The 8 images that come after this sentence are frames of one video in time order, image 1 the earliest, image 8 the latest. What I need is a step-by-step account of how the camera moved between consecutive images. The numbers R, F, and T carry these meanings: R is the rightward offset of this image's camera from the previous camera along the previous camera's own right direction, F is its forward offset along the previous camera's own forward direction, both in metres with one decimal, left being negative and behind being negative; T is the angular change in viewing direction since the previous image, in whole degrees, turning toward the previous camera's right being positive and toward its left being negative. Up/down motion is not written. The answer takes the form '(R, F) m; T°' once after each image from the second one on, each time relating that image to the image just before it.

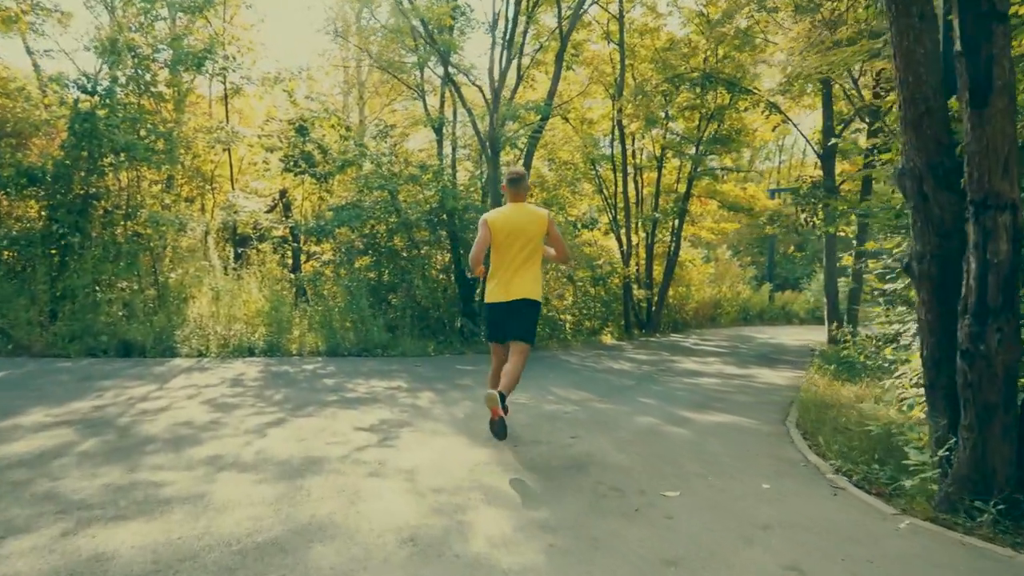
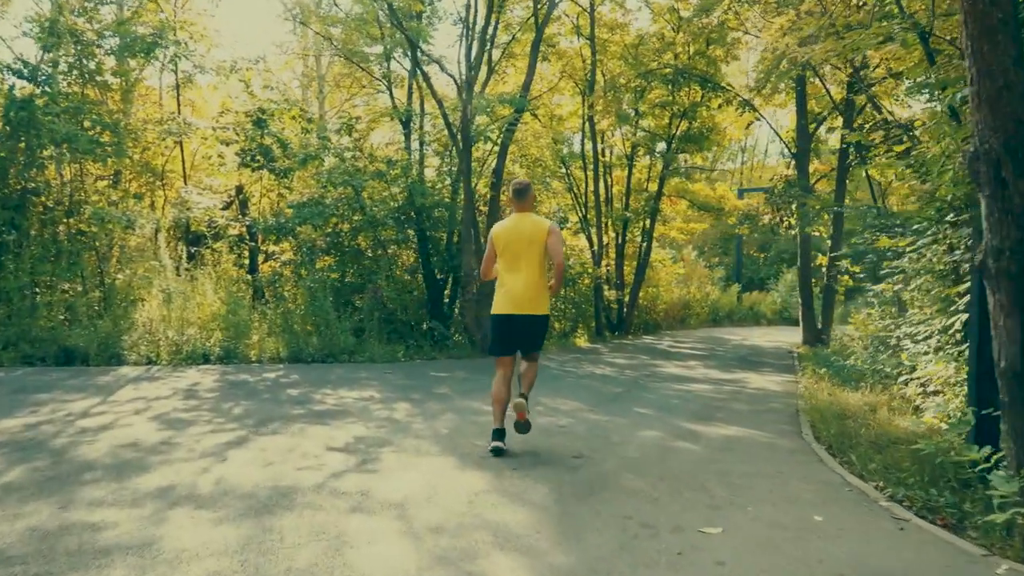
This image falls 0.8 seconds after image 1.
(-0.3, +0.8) m; +3°
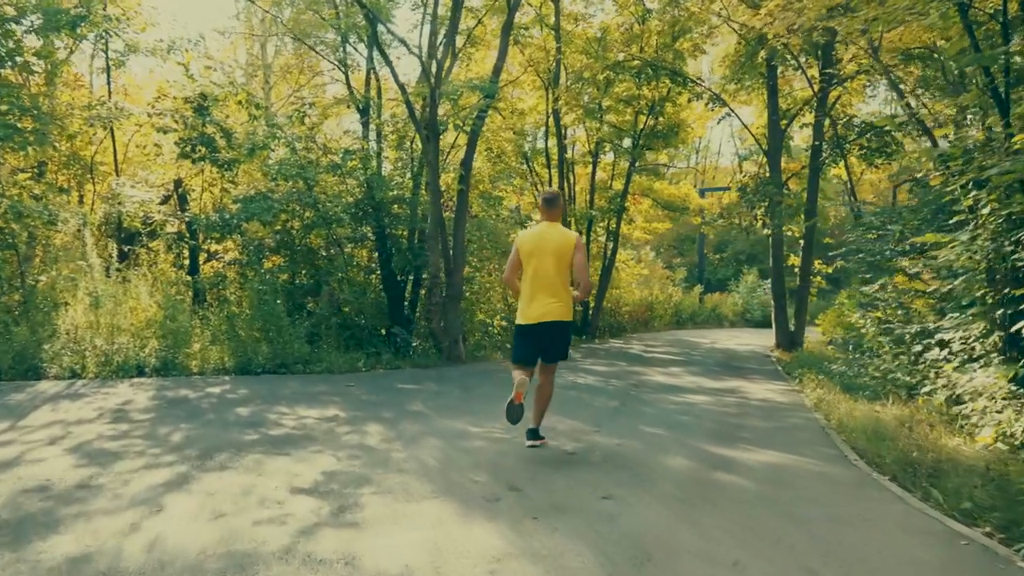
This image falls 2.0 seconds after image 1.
(-0.4, +1.2) m; +4°
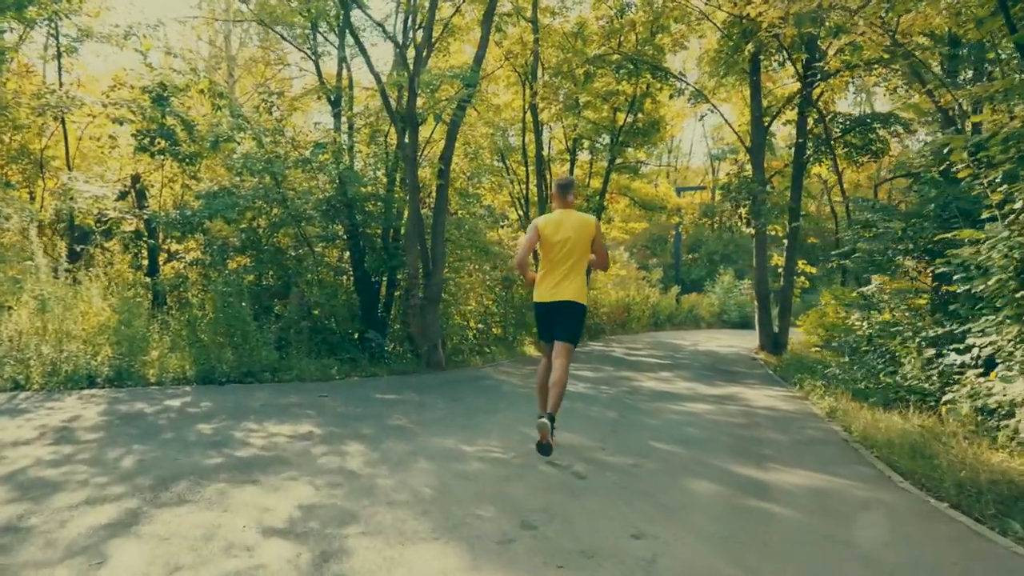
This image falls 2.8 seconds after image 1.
(-0.3, +0.8) m; +2°
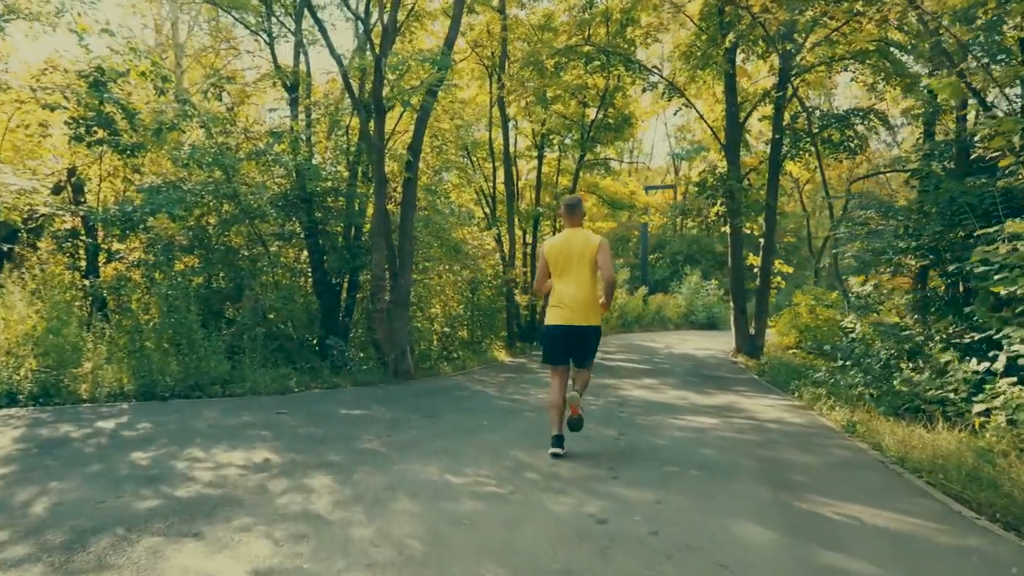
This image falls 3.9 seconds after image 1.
(-0.3, +1.0) m; +3°
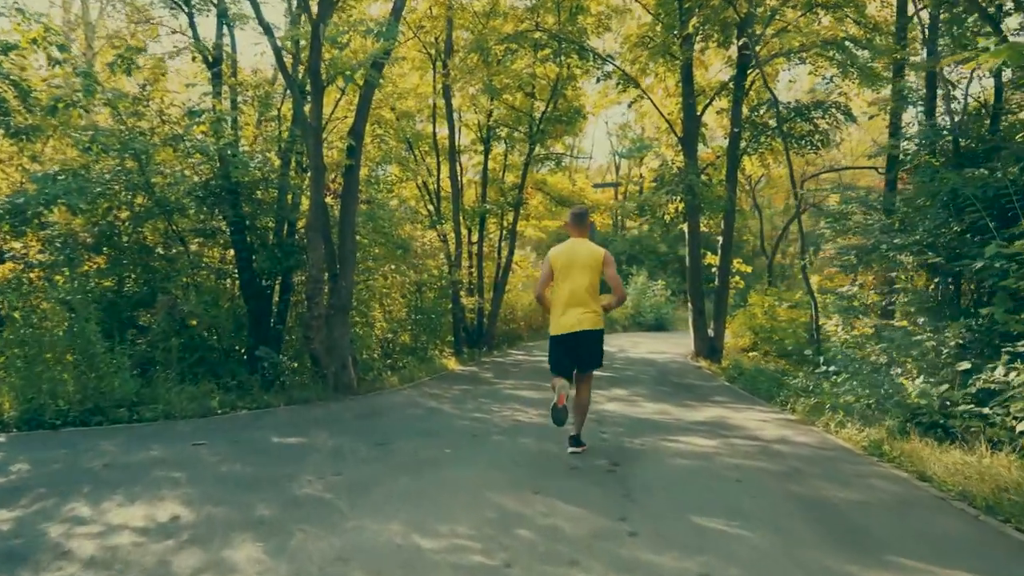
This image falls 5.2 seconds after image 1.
(-0.3, +1.4) m; +5°
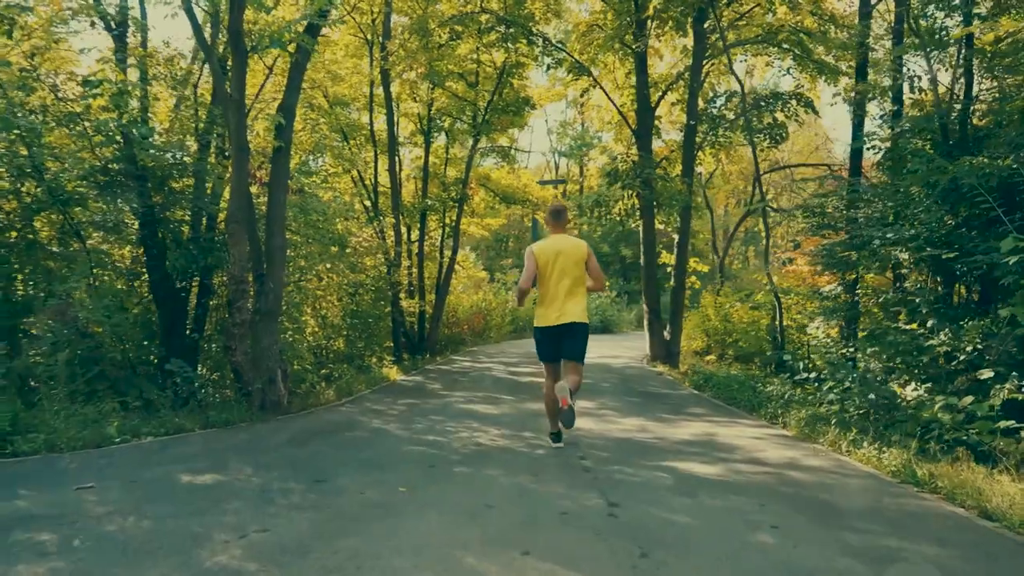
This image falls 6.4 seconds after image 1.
(-0.3, +1.3) m; +5°
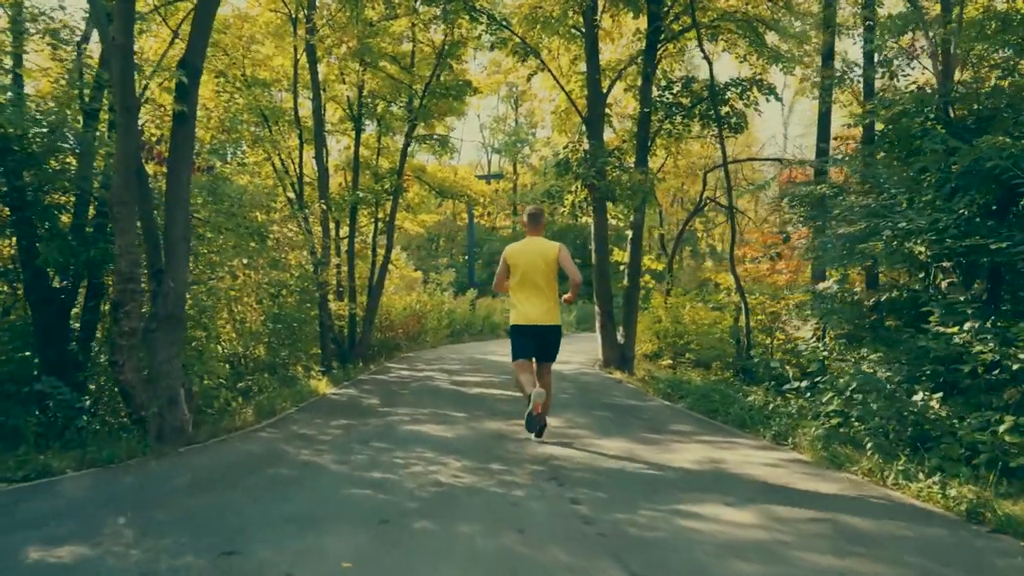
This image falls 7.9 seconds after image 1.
(-0.3, +1.6) m; +5°
